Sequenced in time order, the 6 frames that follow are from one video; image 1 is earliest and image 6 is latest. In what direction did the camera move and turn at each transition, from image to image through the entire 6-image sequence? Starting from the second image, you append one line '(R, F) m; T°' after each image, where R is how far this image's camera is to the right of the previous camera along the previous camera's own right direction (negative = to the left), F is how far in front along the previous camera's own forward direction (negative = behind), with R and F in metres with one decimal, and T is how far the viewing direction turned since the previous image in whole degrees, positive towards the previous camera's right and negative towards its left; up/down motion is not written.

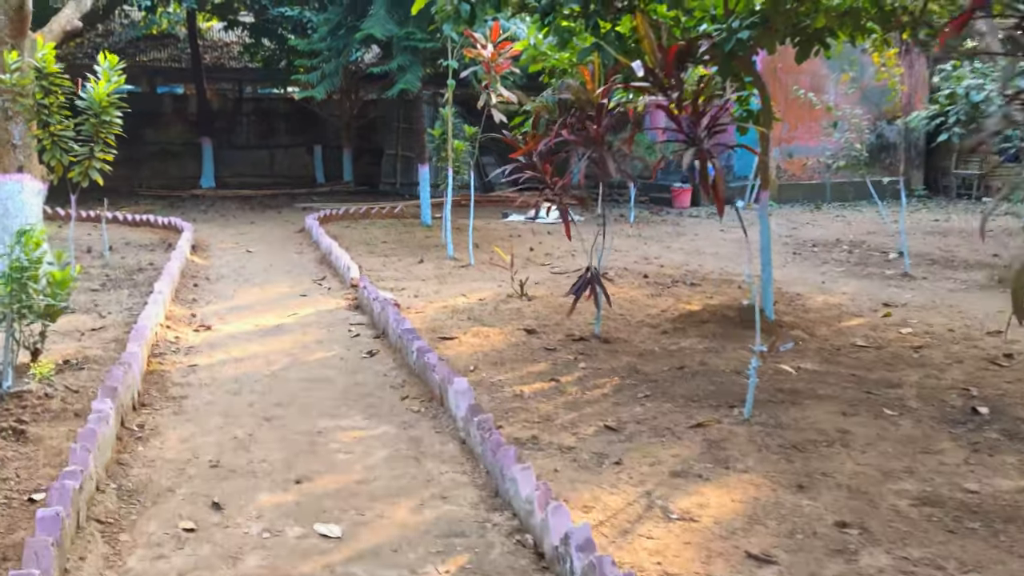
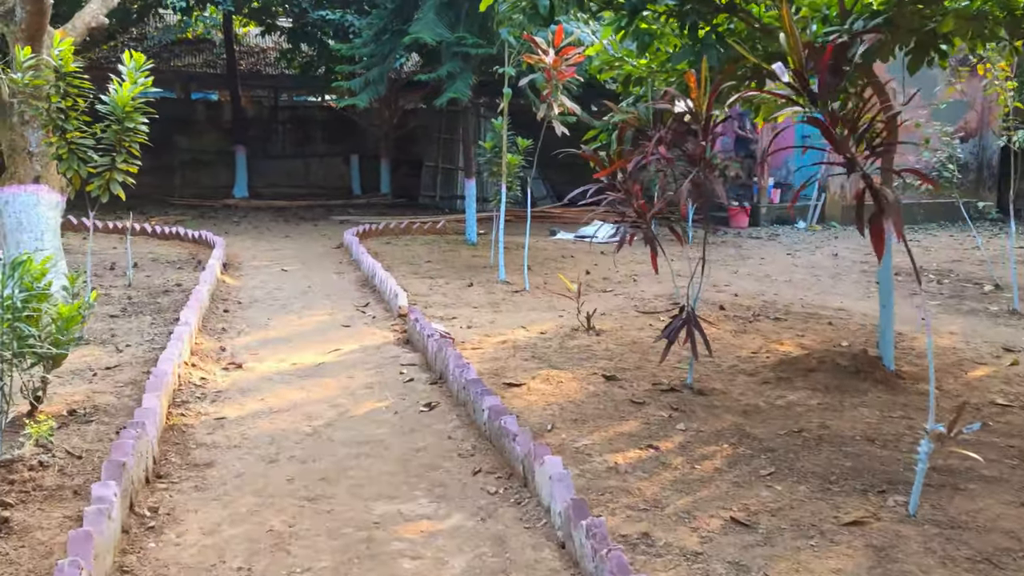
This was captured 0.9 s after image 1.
(-0.2, +0.7) m; -2°
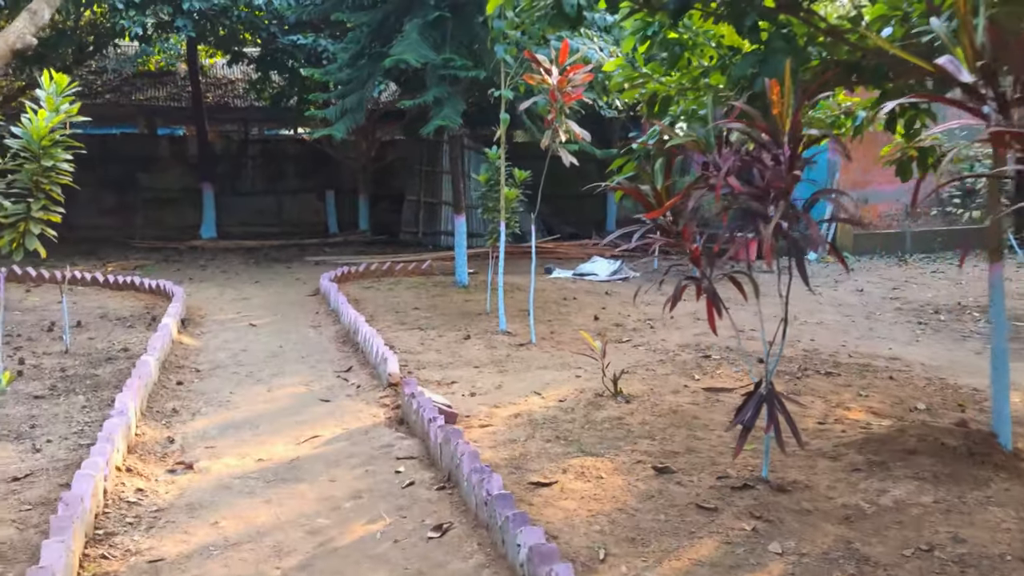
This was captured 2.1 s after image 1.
(-0.2, +0.9) m; +1°
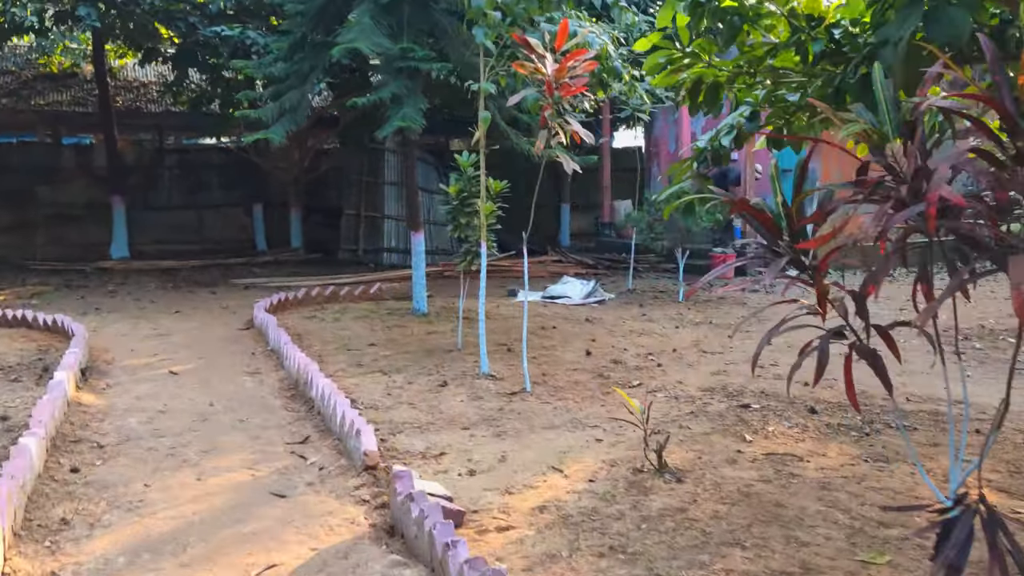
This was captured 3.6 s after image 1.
(-0.3, +1.2) m; +5°
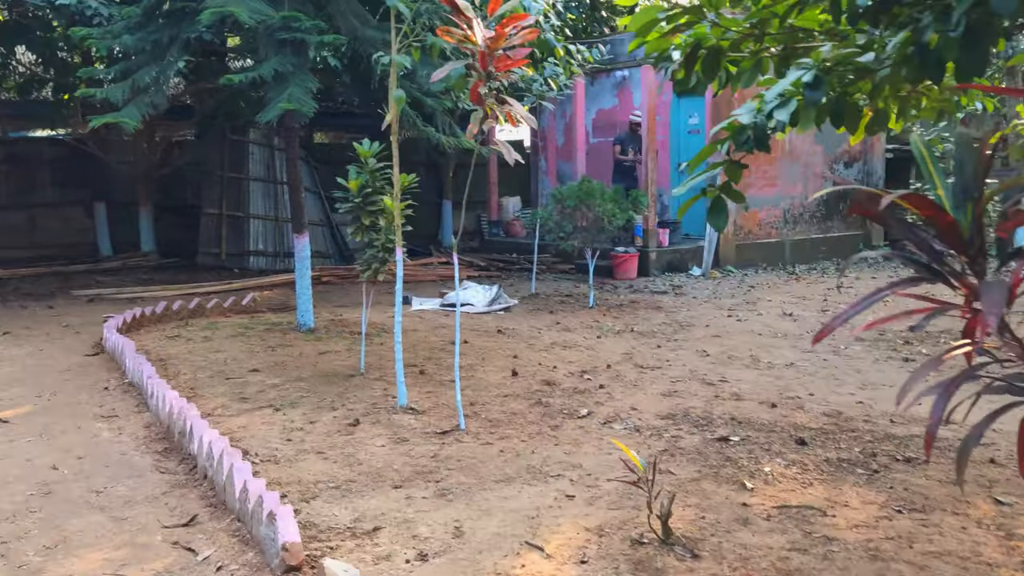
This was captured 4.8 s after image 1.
(-0.3, +0.9) m; +9°
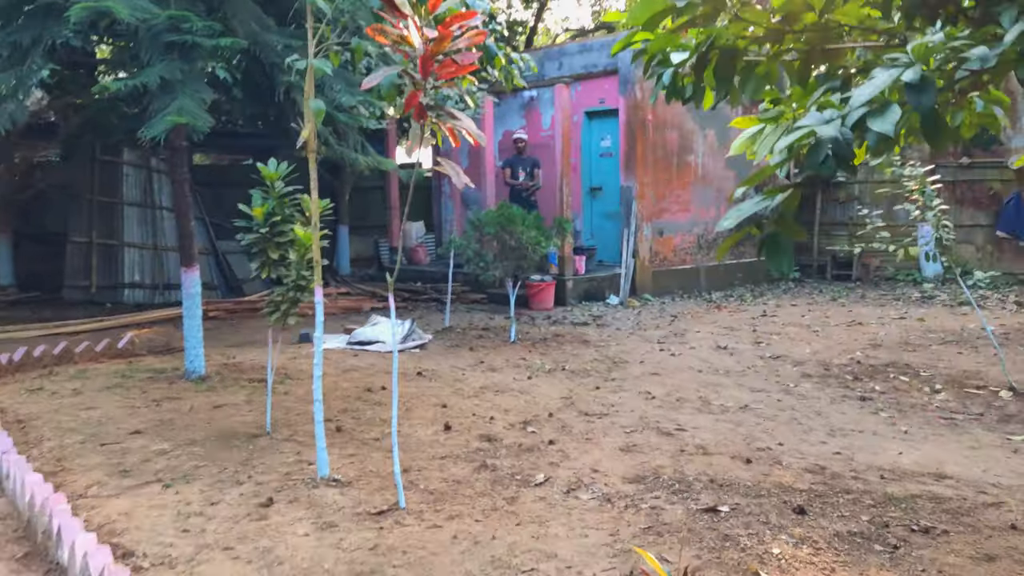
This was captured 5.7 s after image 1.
(-0.2, +0.7) m; +7°
